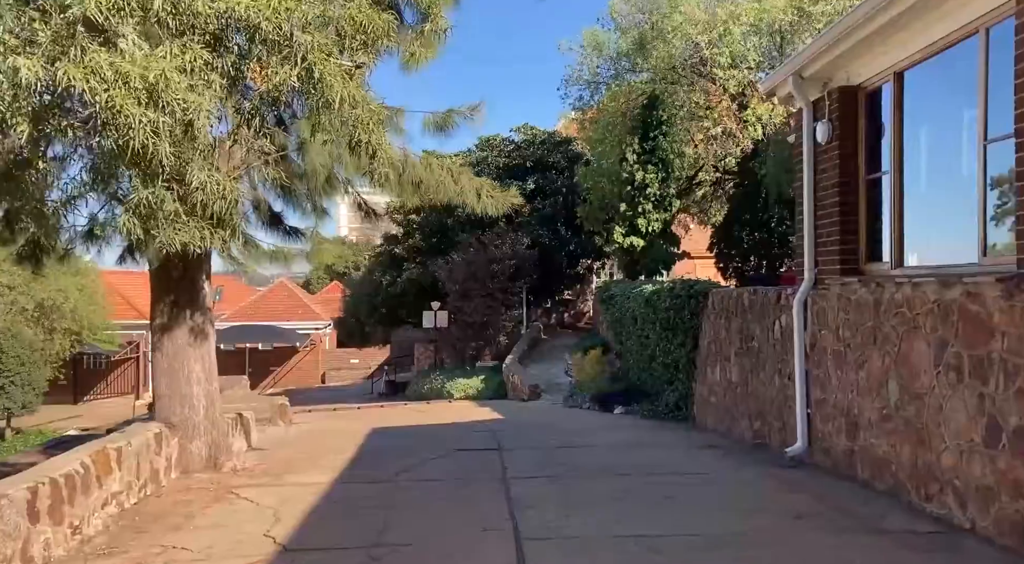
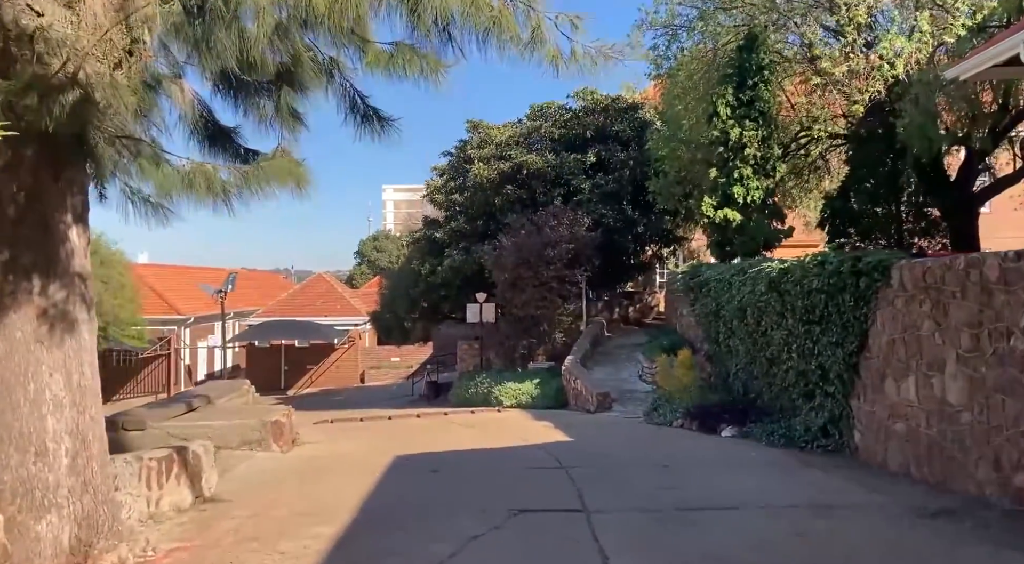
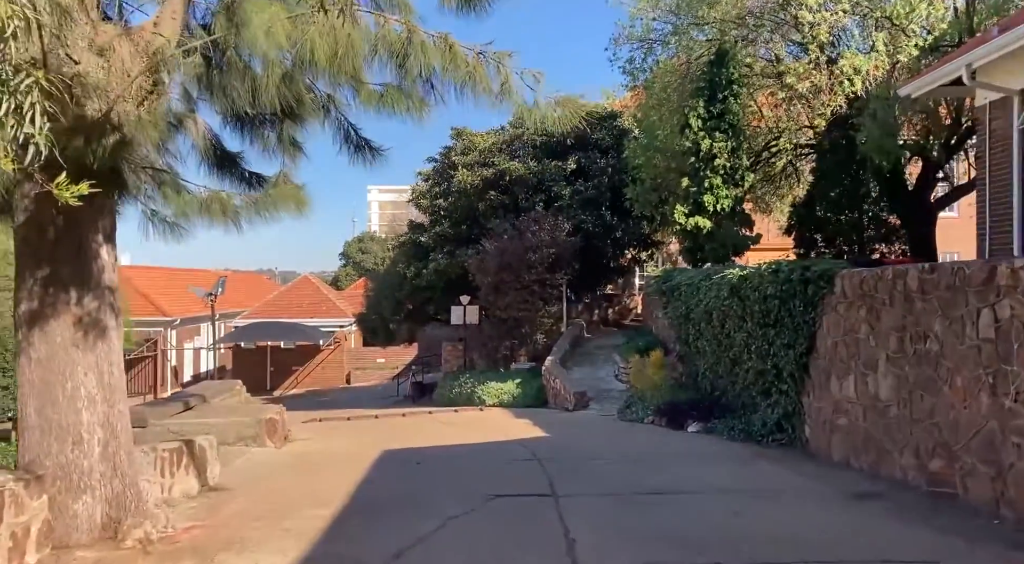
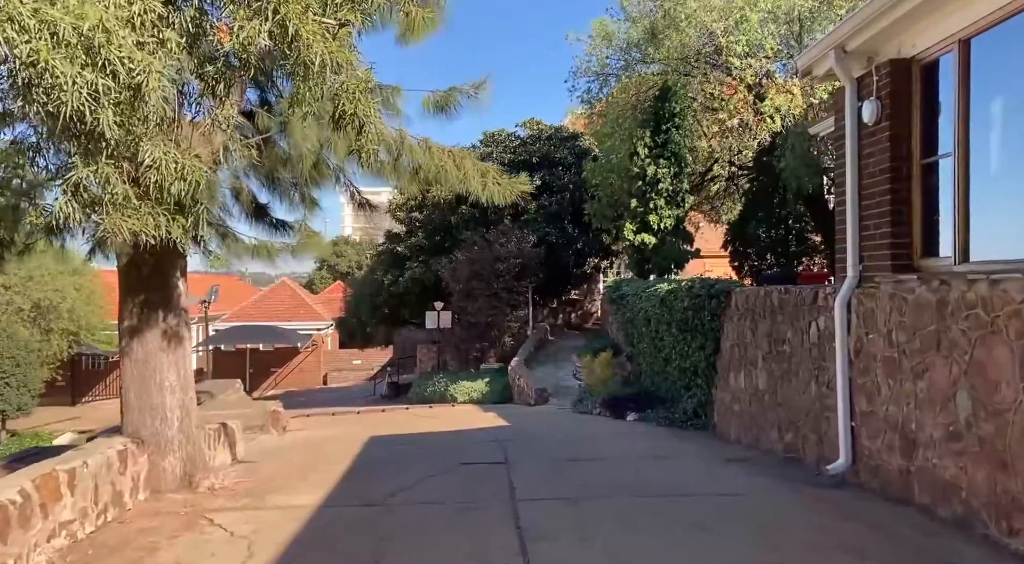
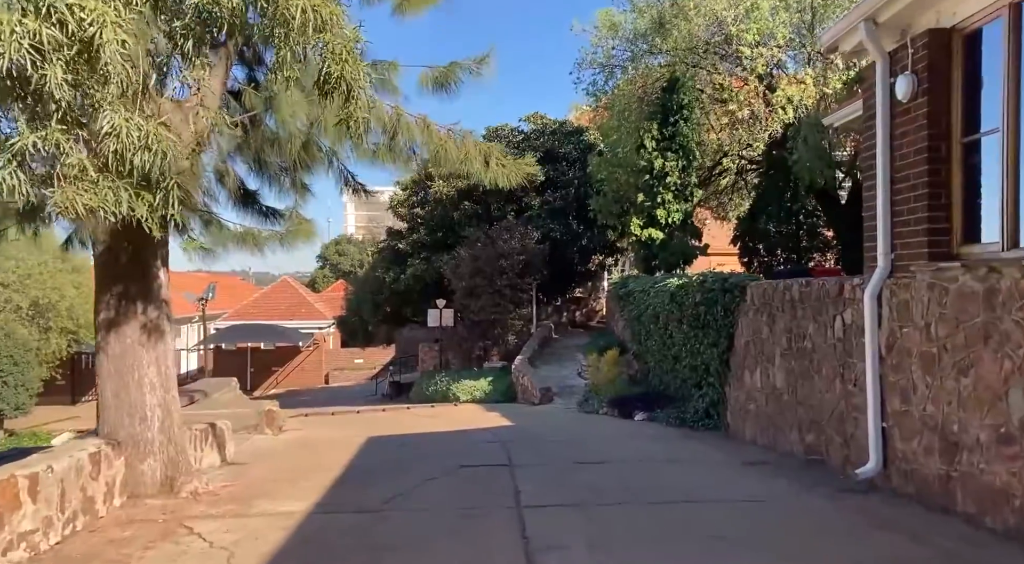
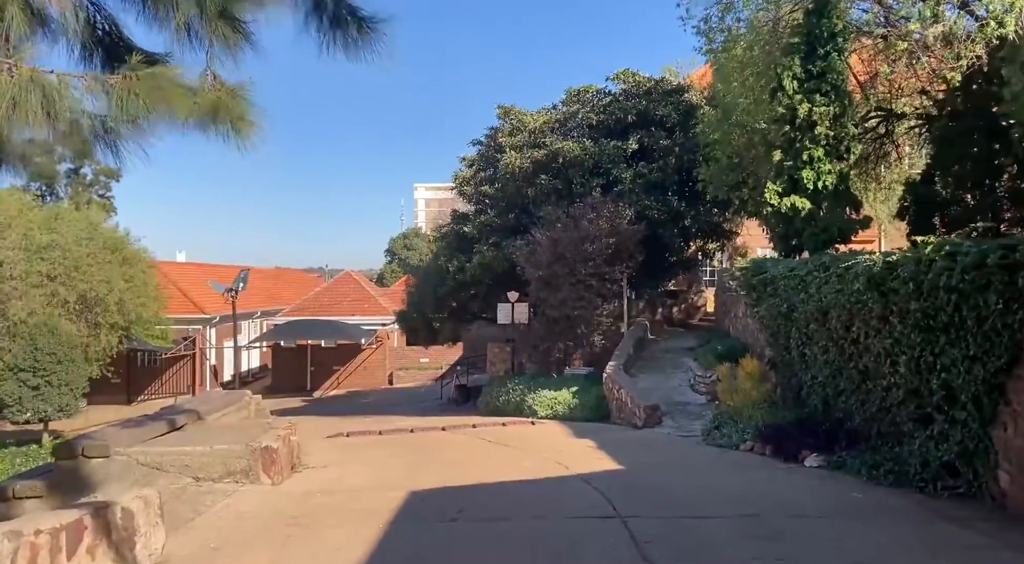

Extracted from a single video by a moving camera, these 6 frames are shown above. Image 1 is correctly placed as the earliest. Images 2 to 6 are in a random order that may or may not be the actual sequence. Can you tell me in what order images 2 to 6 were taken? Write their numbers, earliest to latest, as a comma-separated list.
4, 5, 3, 2, 6
